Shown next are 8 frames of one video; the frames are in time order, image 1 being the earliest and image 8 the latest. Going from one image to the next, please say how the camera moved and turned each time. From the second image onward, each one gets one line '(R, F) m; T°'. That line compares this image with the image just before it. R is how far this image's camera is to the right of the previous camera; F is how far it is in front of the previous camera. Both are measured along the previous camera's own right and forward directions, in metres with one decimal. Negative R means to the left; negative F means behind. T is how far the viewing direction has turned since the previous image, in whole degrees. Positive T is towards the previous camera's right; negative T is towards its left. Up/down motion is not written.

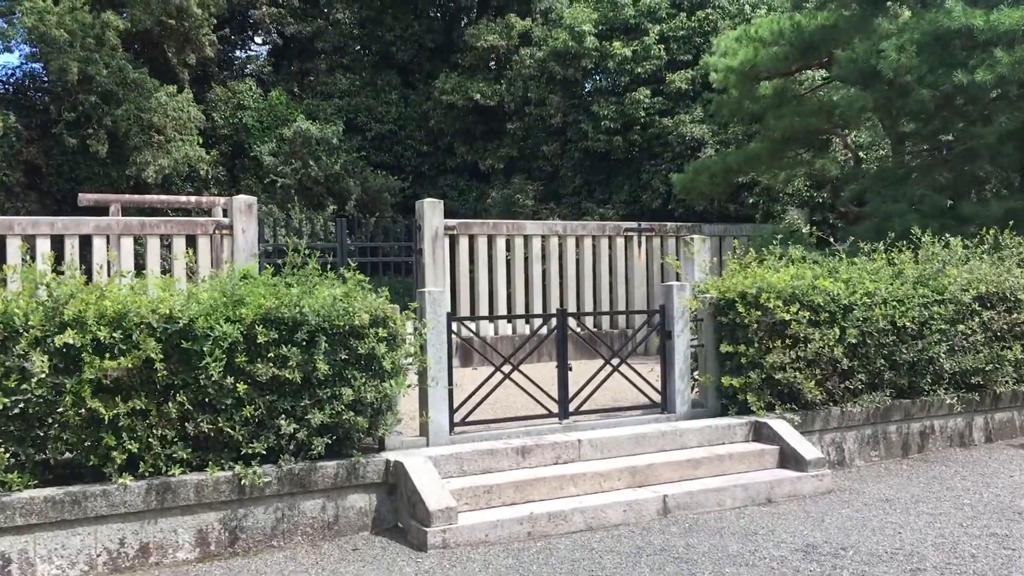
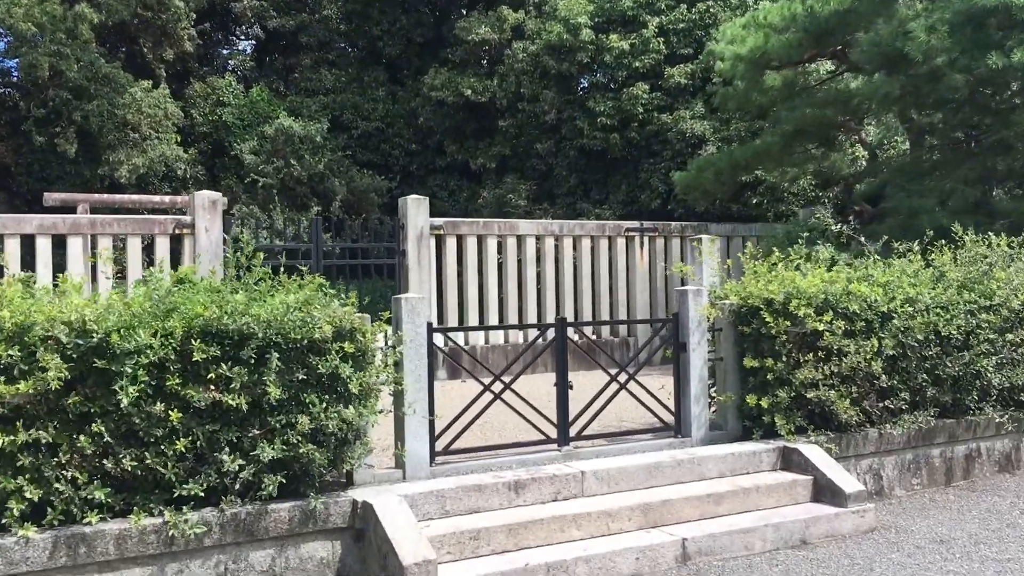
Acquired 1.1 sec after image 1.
(0.0, +0.8) m; 0°
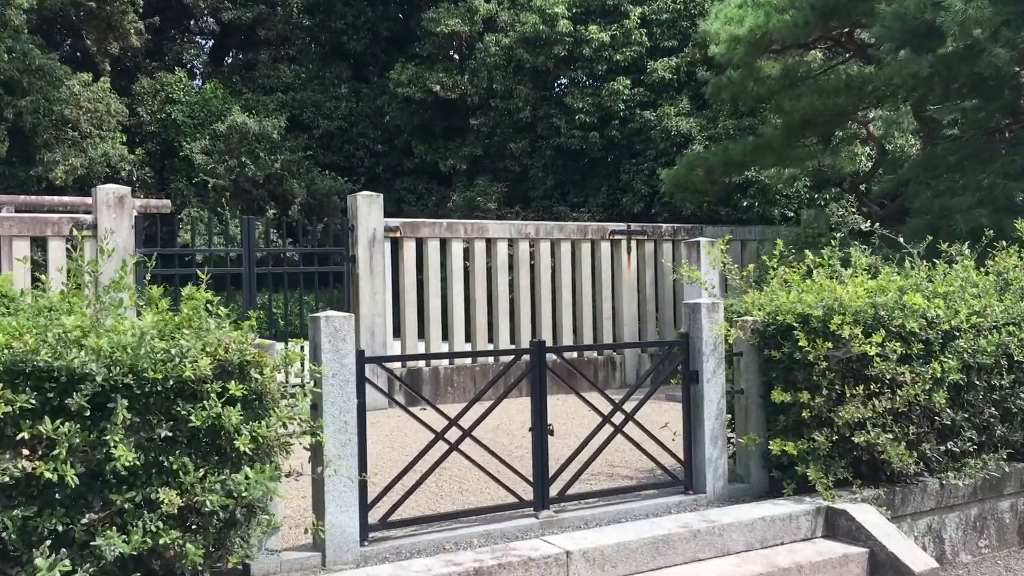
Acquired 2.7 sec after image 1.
(+0.1, +1.3) m; +1°
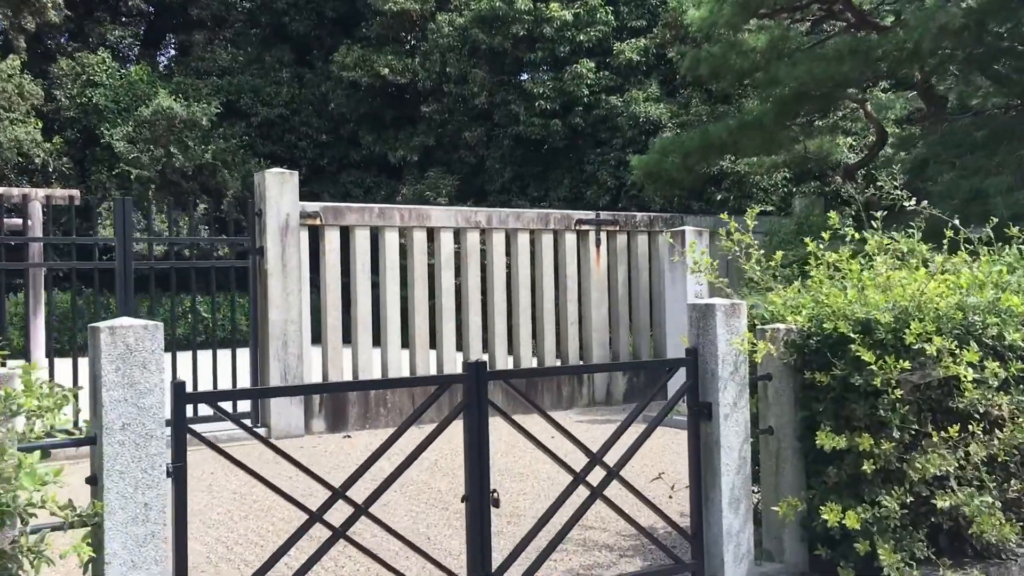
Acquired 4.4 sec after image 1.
(+0.1, +1.4) m; +2°
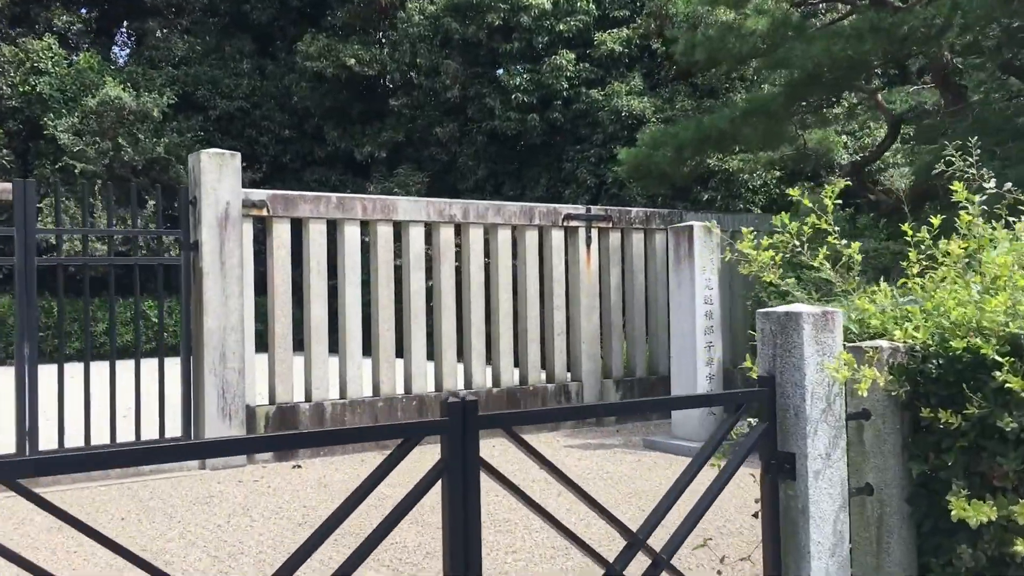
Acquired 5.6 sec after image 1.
(-0.1, +0.9) m; +2°
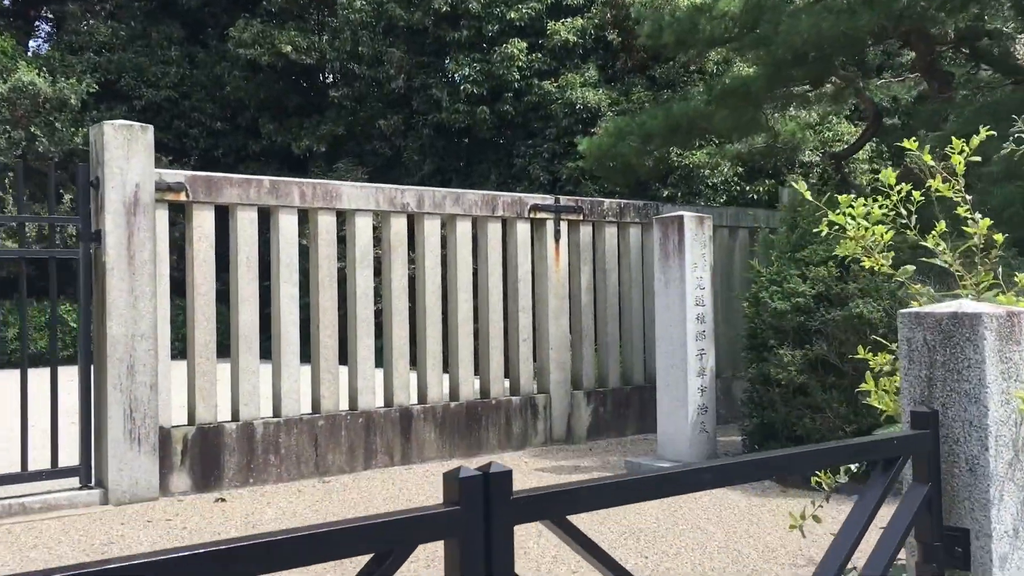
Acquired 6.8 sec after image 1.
(-0.1, +0.8) m; +4°
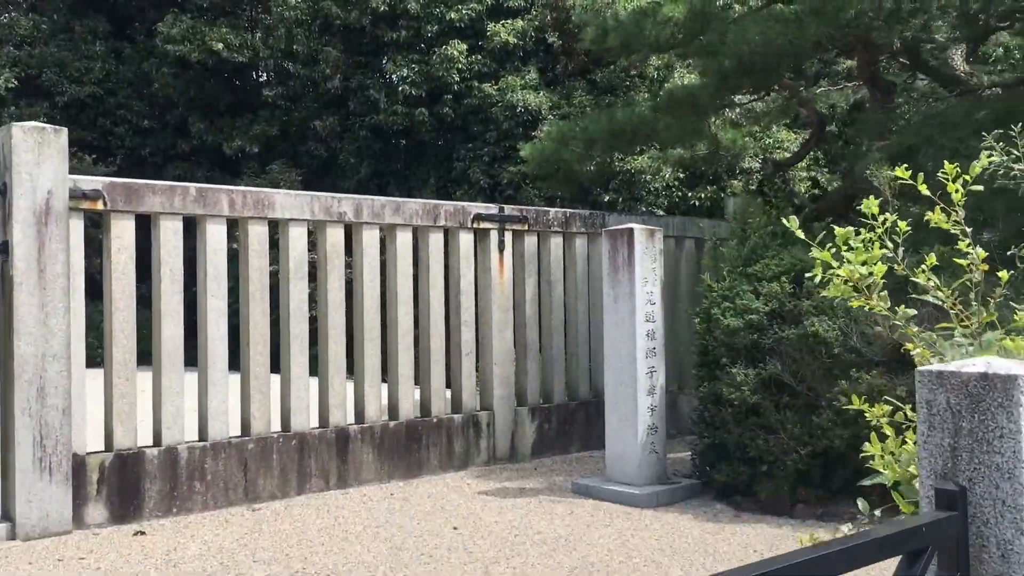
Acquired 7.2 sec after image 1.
(0.0, +0.2) m; +4°
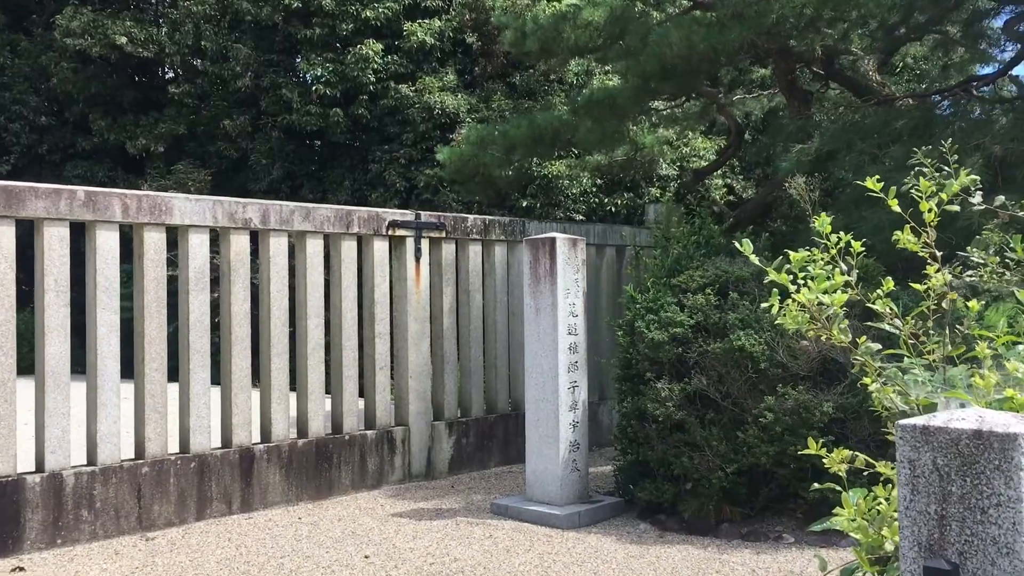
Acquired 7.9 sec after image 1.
(0.0, +0.2) m; +5°
